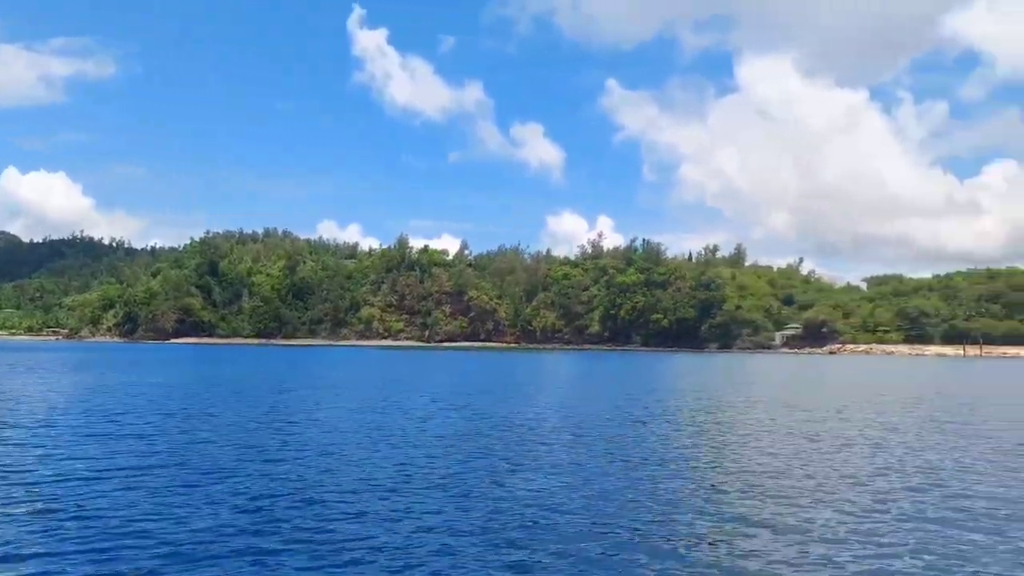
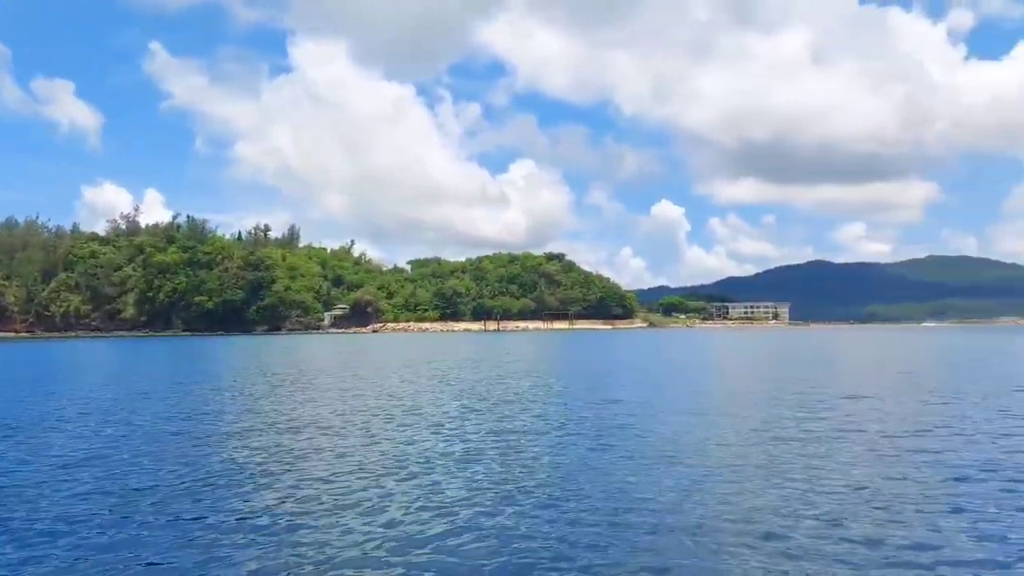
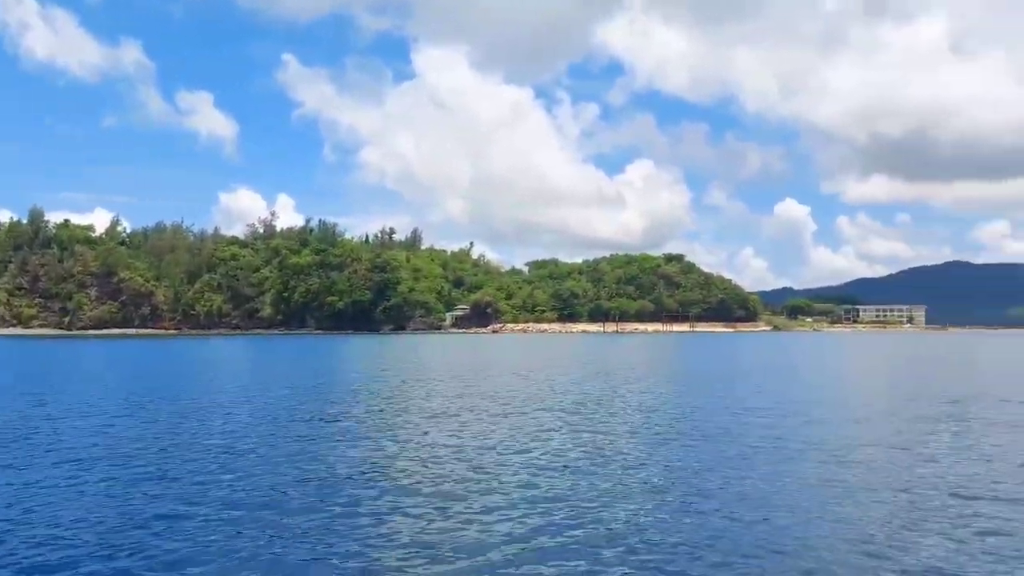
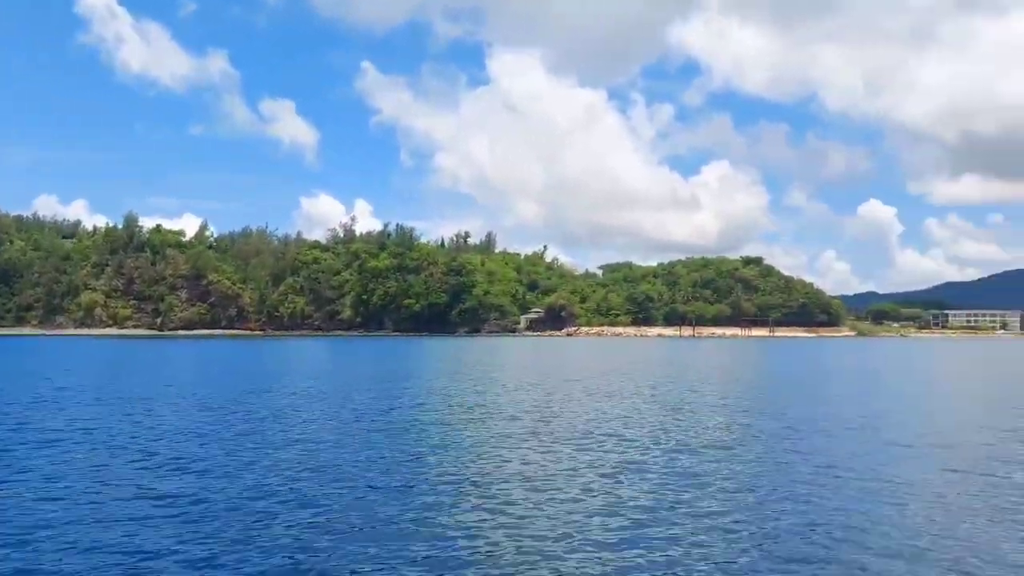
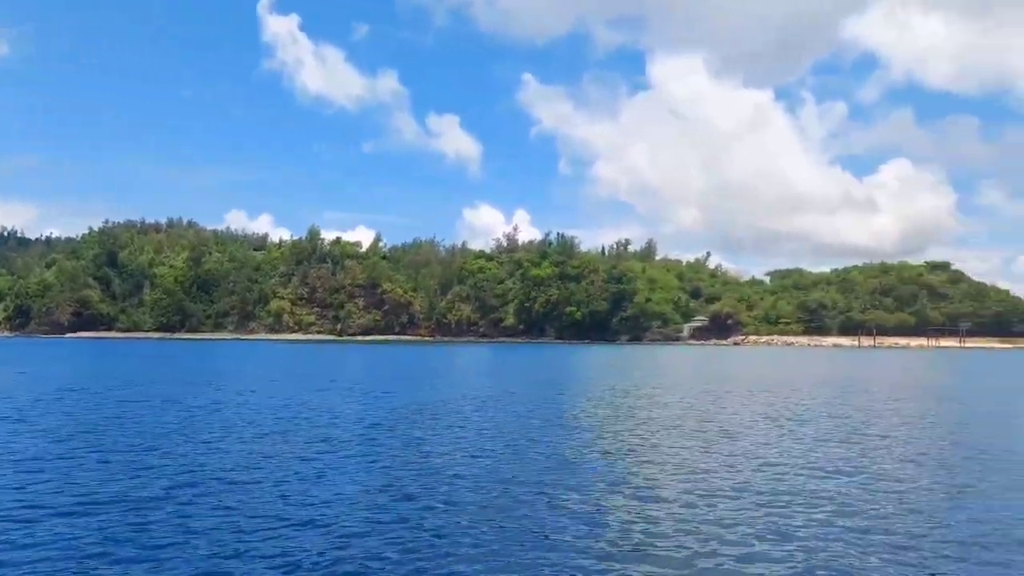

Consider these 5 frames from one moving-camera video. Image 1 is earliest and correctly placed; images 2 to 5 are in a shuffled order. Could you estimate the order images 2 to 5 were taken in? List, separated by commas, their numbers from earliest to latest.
5, 4, 3, 2
